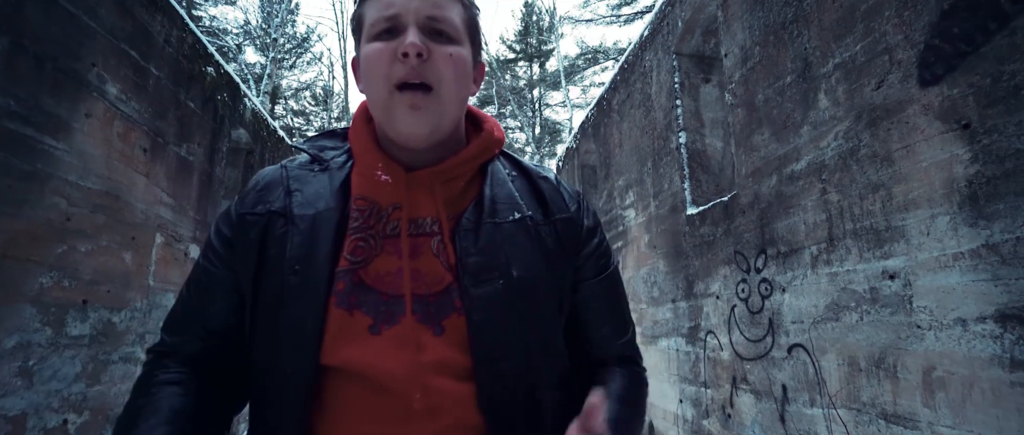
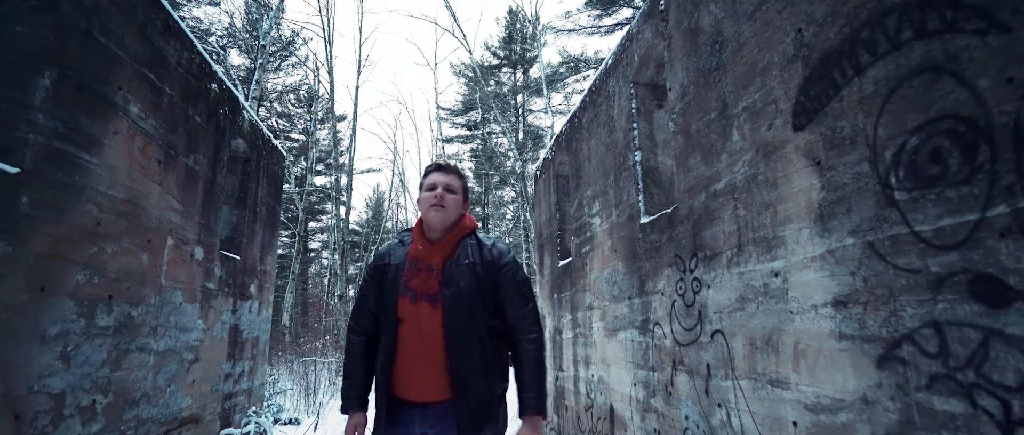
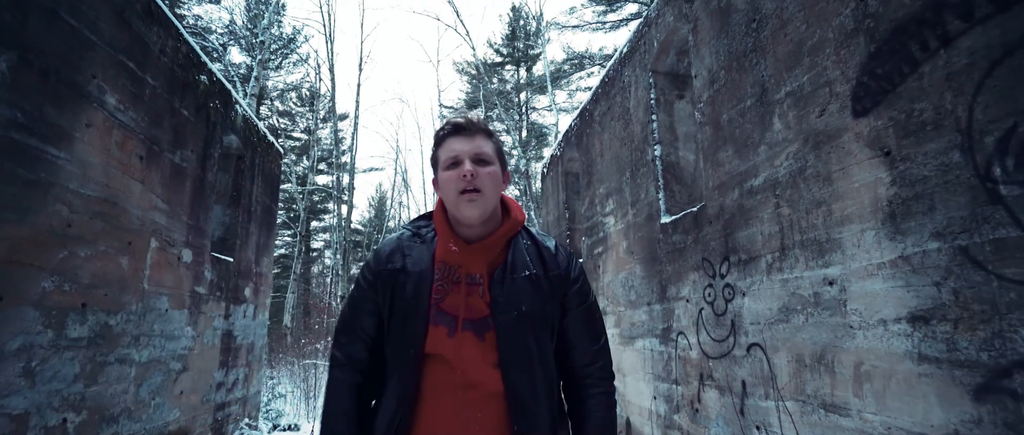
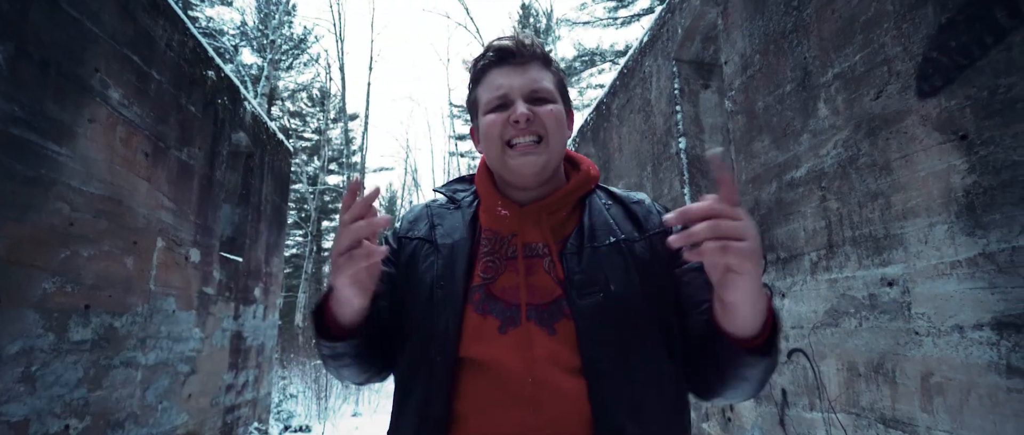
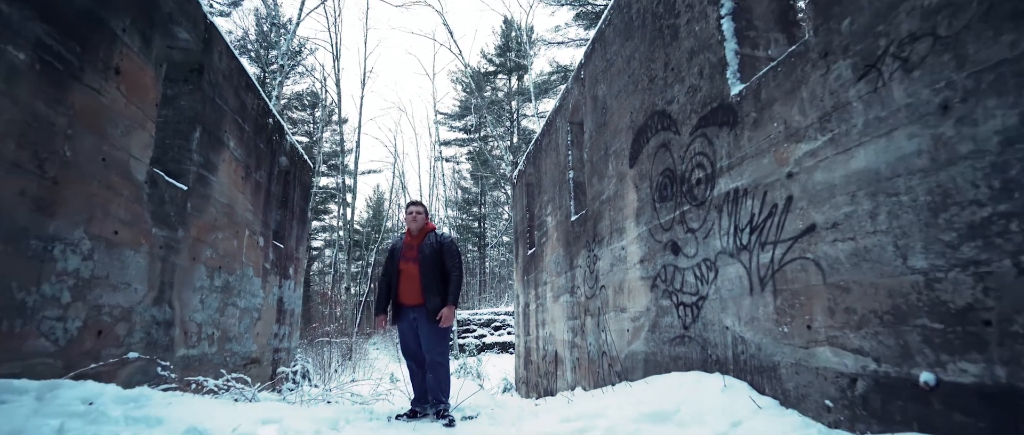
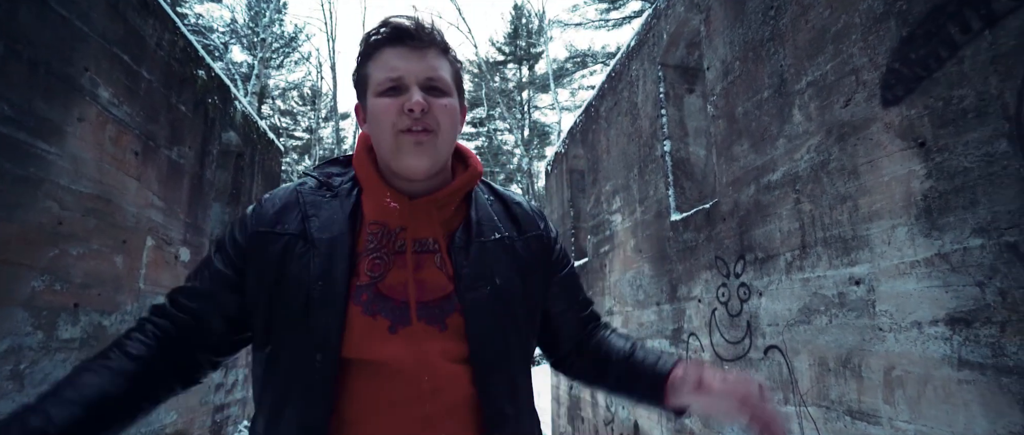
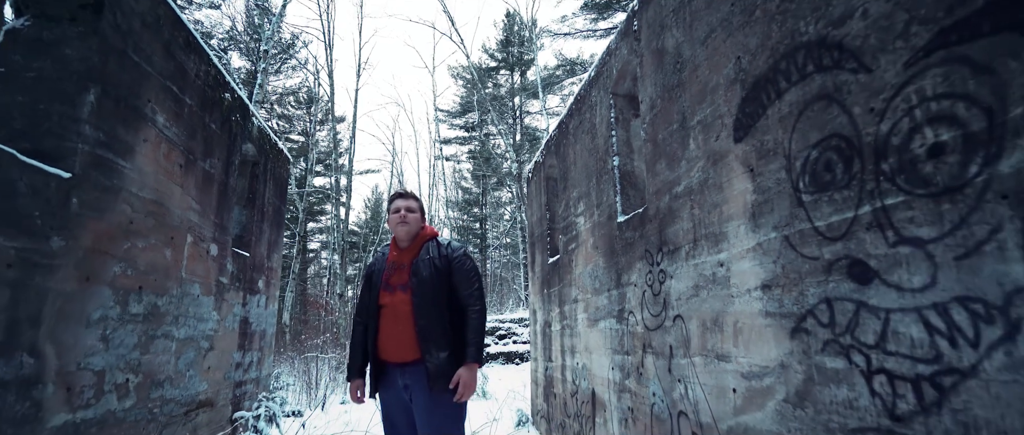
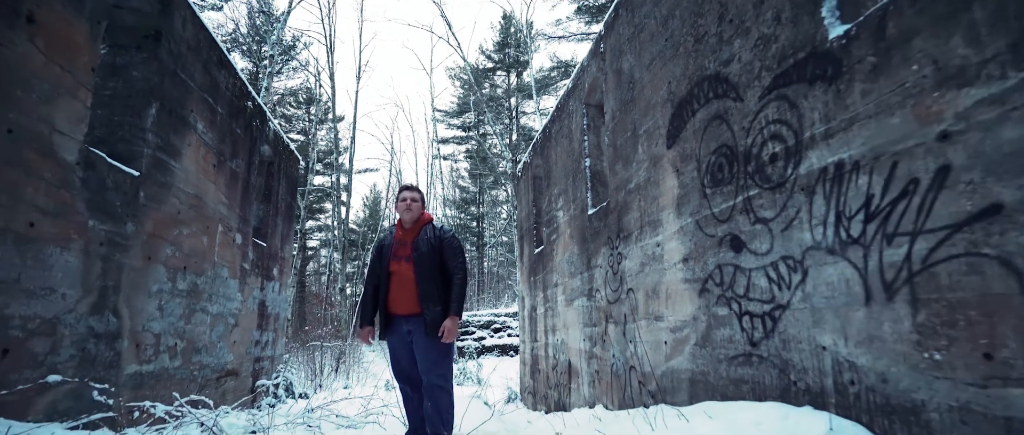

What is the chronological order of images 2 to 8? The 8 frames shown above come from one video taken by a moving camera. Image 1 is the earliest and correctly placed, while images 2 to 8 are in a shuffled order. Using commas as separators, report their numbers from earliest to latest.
4, 6, 3, 2, 7, 8, 5
